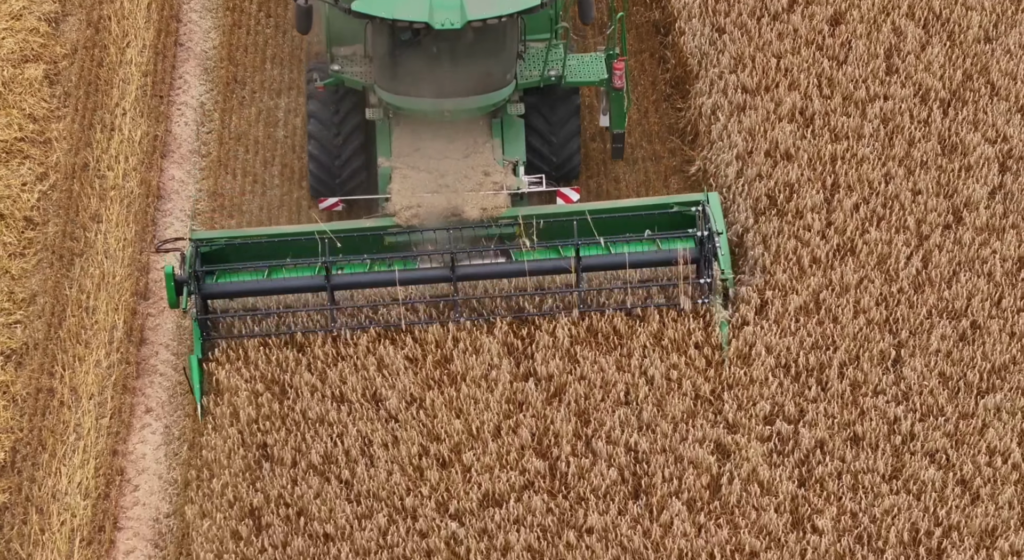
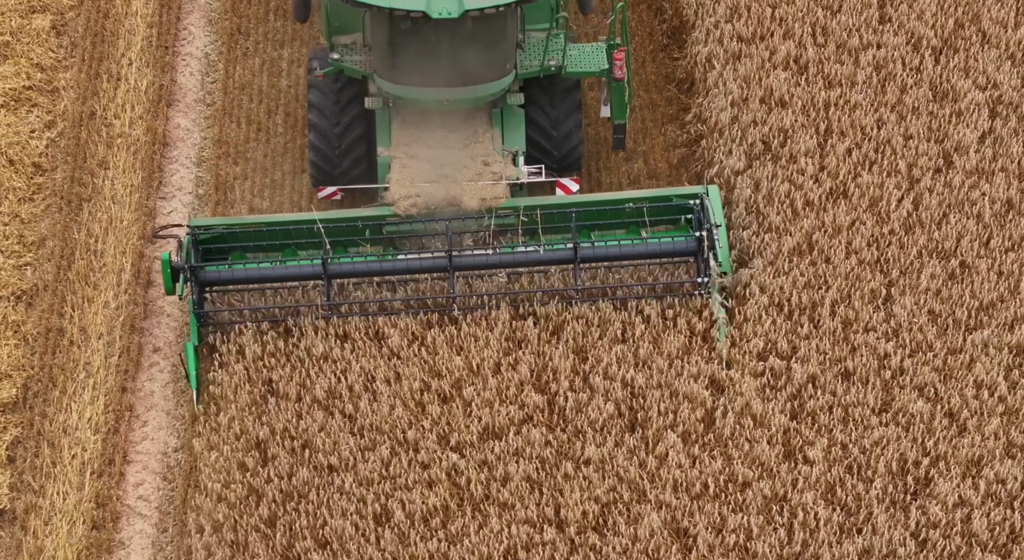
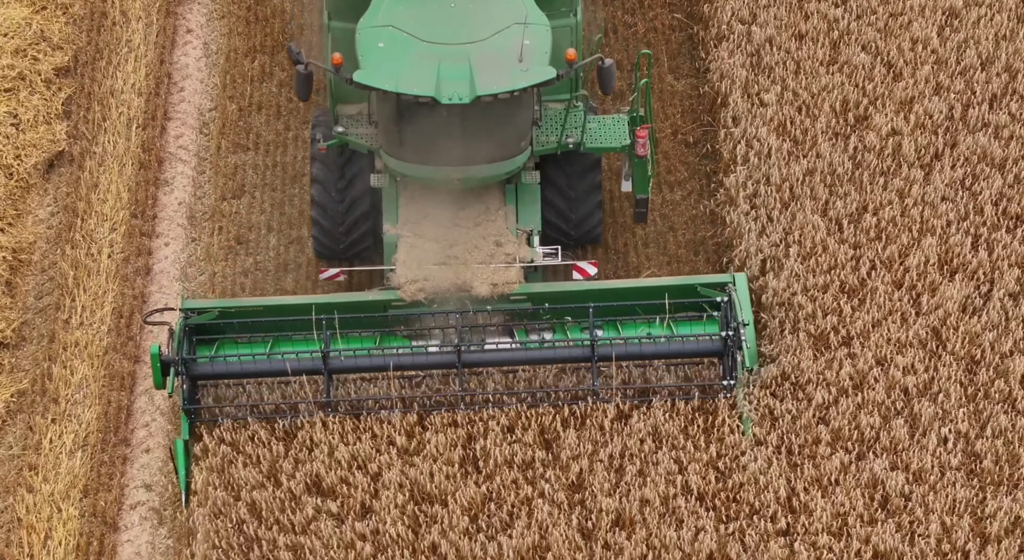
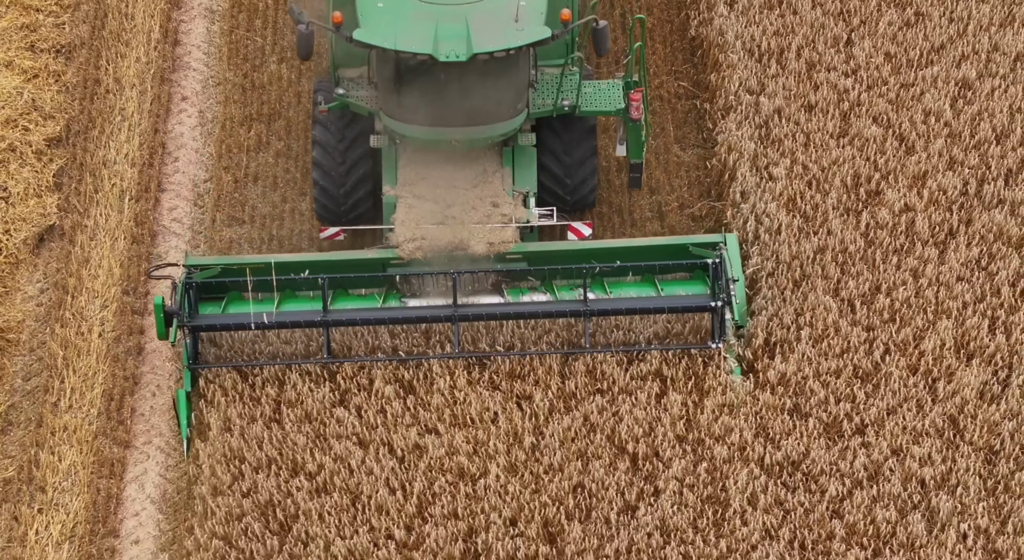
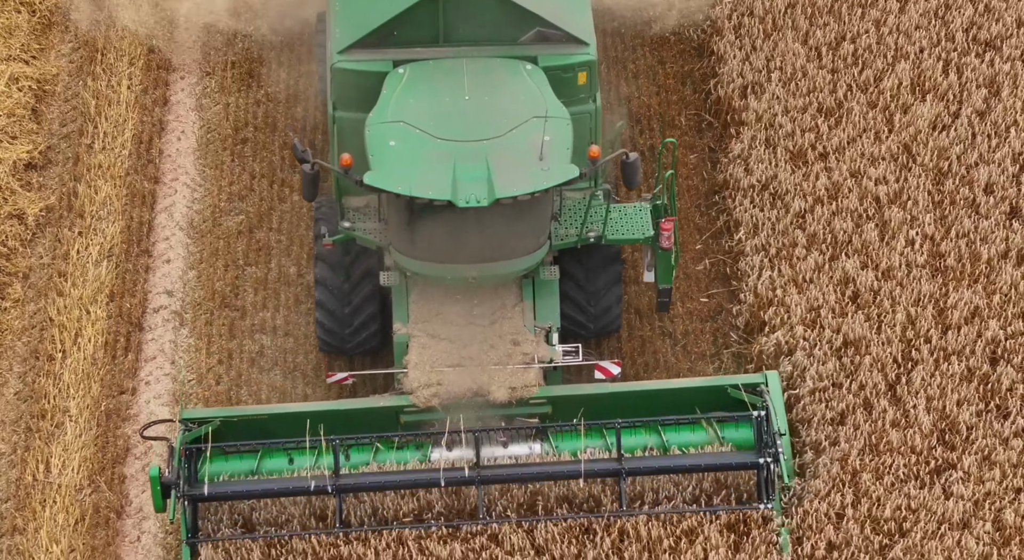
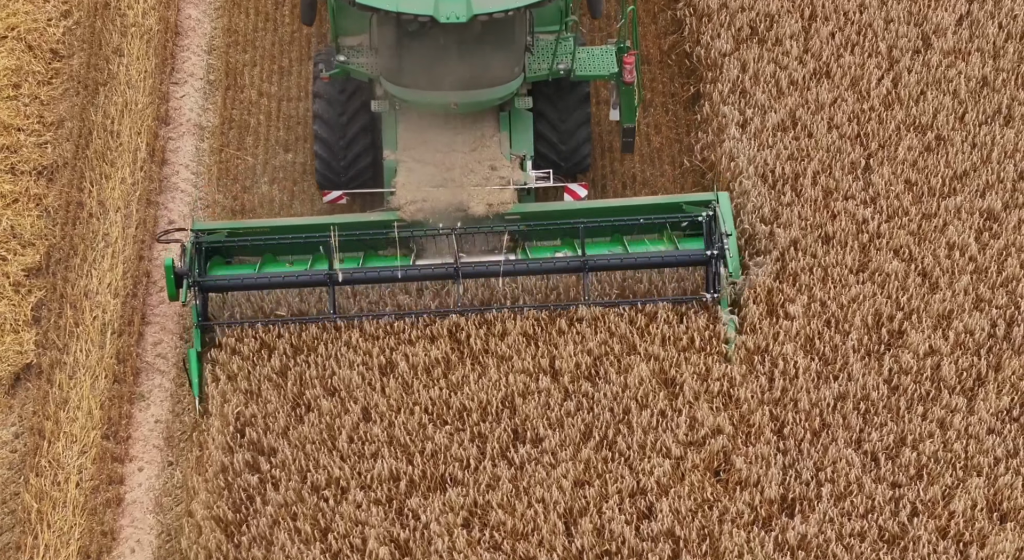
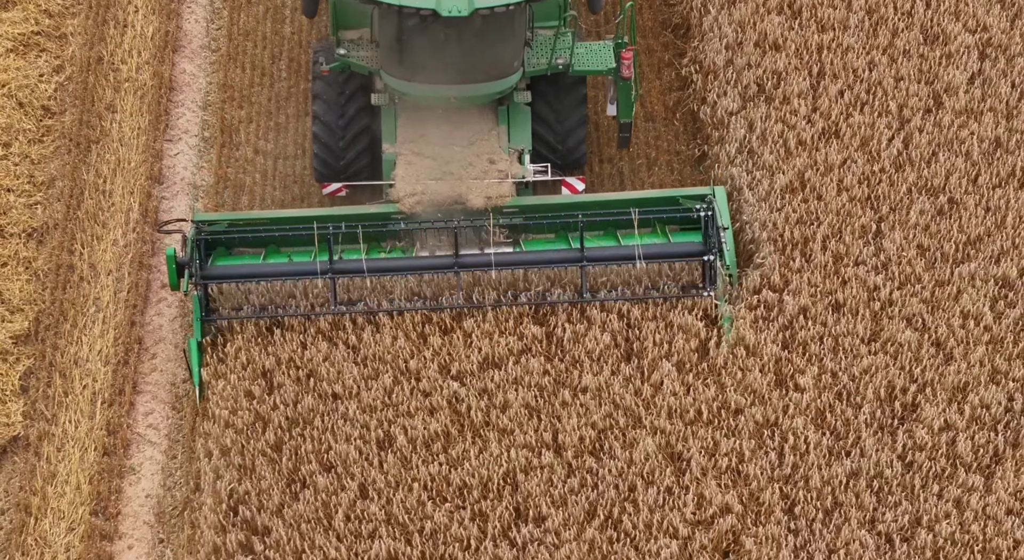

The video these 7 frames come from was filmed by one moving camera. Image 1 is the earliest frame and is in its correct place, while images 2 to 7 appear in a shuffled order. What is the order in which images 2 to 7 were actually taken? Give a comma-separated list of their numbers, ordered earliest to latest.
2, 7, 6, 4, 3, 5
